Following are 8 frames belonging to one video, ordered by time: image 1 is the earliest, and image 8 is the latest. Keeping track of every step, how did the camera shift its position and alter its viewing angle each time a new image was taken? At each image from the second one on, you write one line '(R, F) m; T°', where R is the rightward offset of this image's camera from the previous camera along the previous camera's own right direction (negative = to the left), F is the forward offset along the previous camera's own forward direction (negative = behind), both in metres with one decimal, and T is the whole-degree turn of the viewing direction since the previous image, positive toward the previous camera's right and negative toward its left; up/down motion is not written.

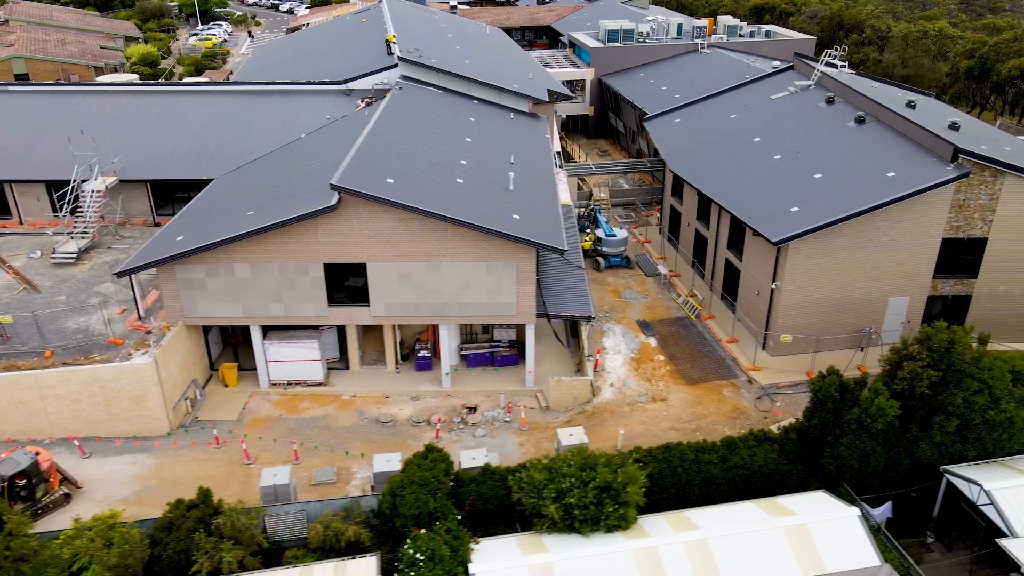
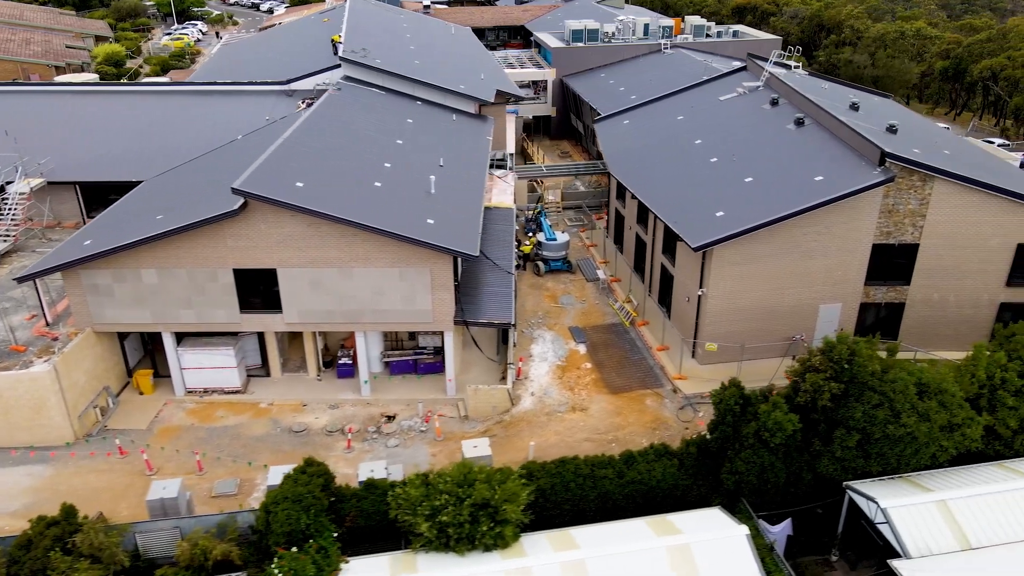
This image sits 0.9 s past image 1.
(+2.7, +0.6) m; 0°
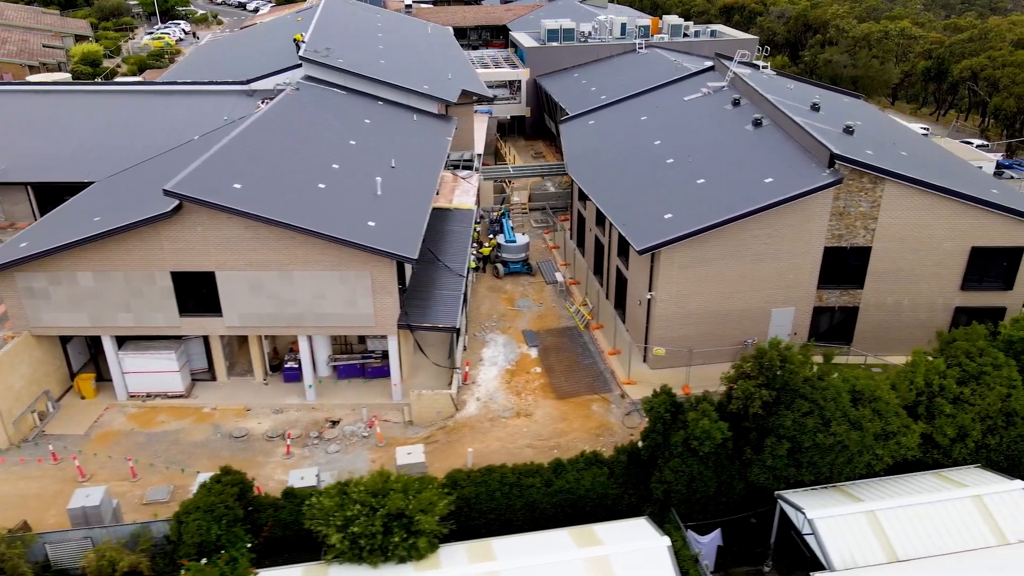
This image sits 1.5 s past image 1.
(+1.8, +0.4) m; 0°
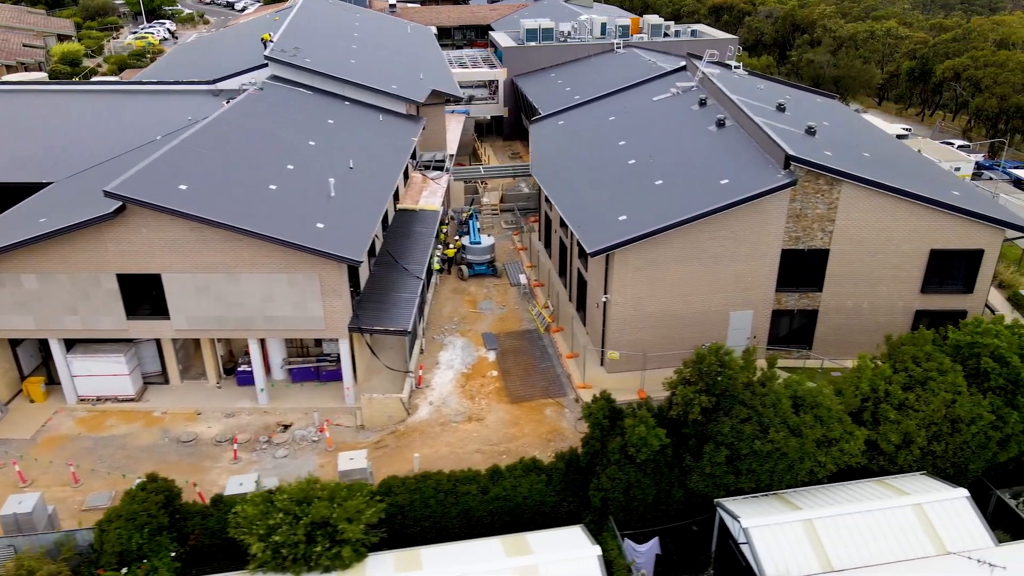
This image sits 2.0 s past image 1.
(+1.5, +0.3) m; 0°
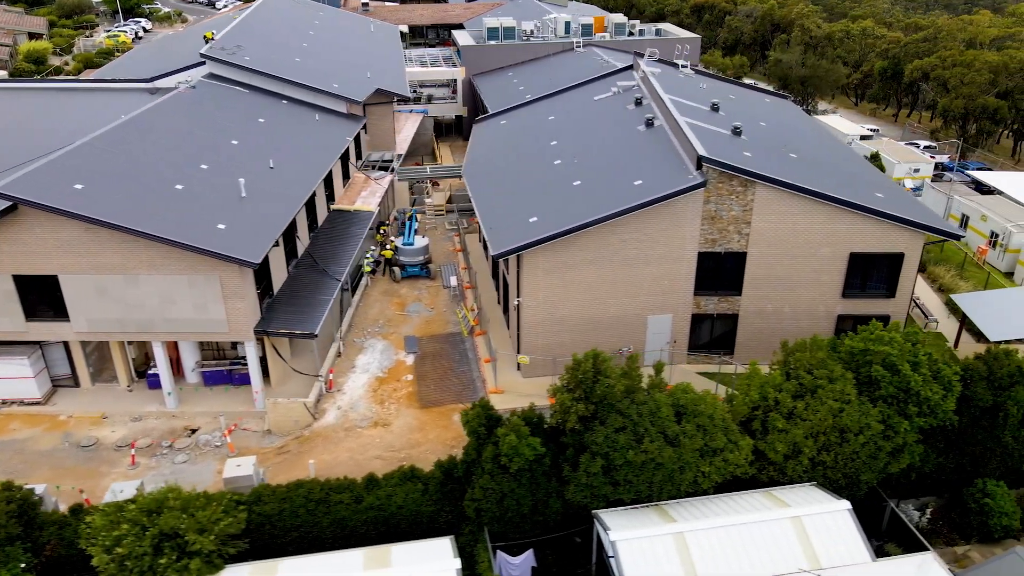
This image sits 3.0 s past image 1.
(+2.9, +0.5) m; 0°
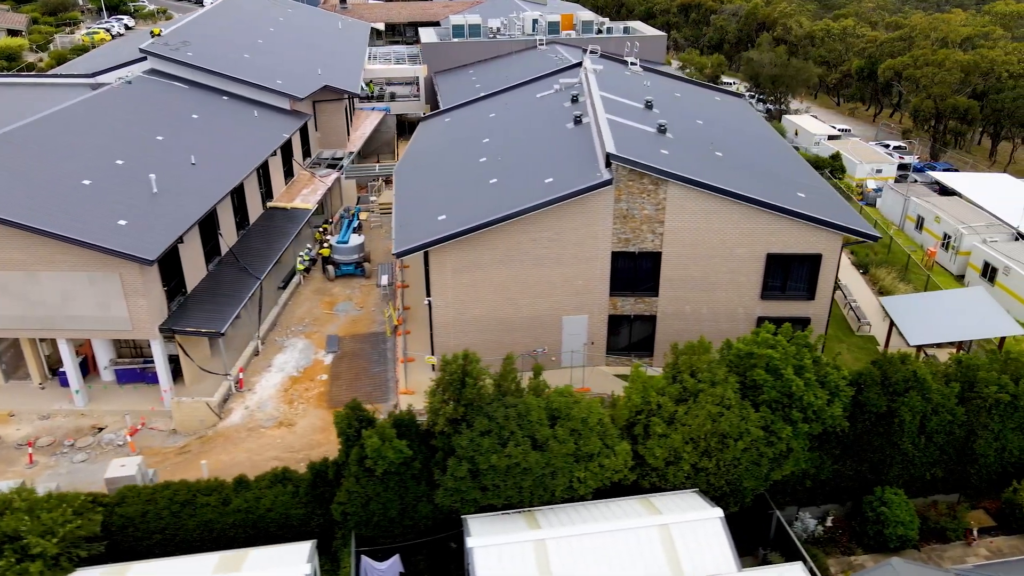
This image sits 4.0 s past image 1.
(+3.1, +0.5) m; -1°
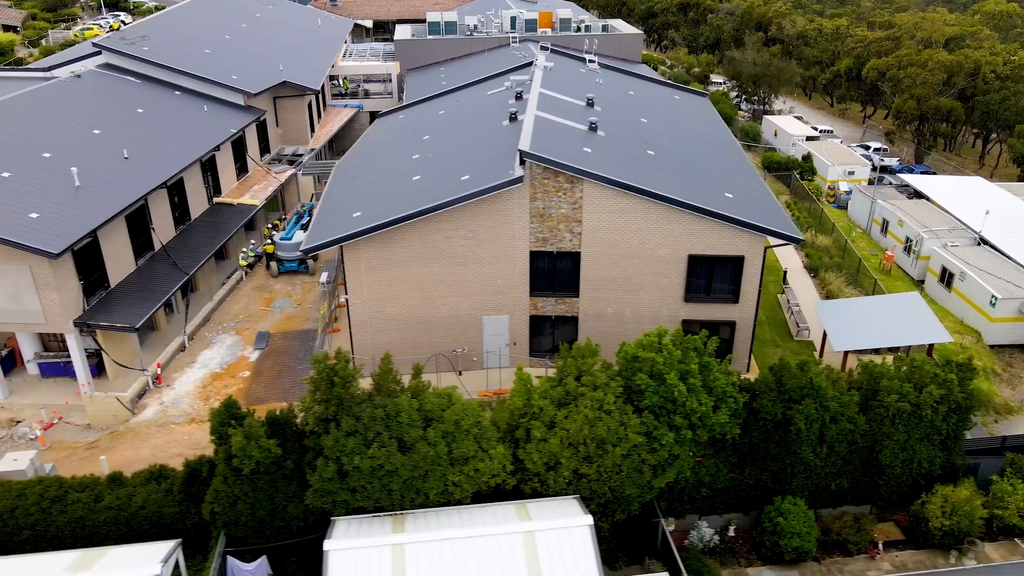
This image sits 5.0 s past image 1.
(+3.1, +0.4) m; -1°
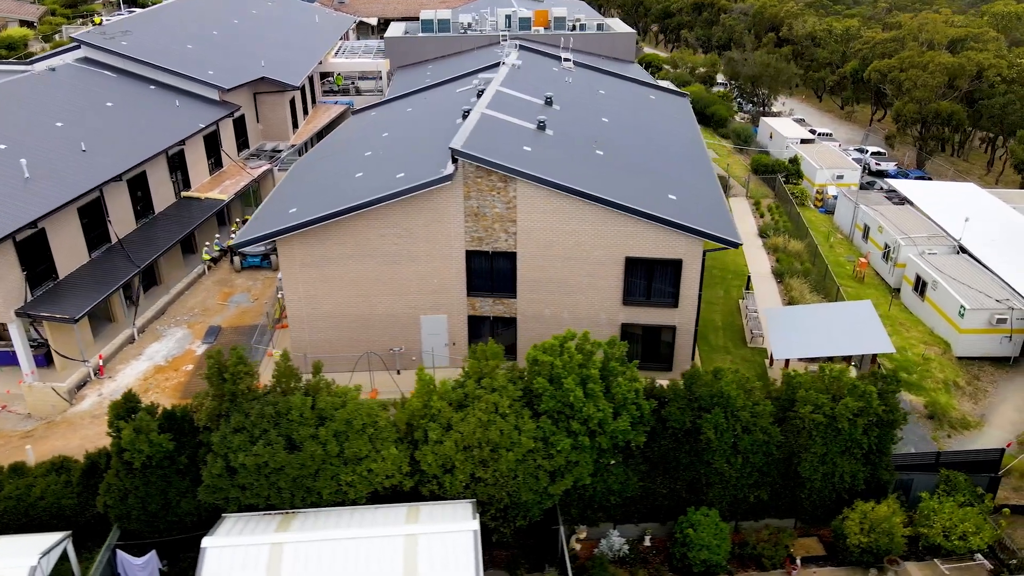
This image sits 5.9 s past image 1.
(+2.8, +0.4) m; -2°
